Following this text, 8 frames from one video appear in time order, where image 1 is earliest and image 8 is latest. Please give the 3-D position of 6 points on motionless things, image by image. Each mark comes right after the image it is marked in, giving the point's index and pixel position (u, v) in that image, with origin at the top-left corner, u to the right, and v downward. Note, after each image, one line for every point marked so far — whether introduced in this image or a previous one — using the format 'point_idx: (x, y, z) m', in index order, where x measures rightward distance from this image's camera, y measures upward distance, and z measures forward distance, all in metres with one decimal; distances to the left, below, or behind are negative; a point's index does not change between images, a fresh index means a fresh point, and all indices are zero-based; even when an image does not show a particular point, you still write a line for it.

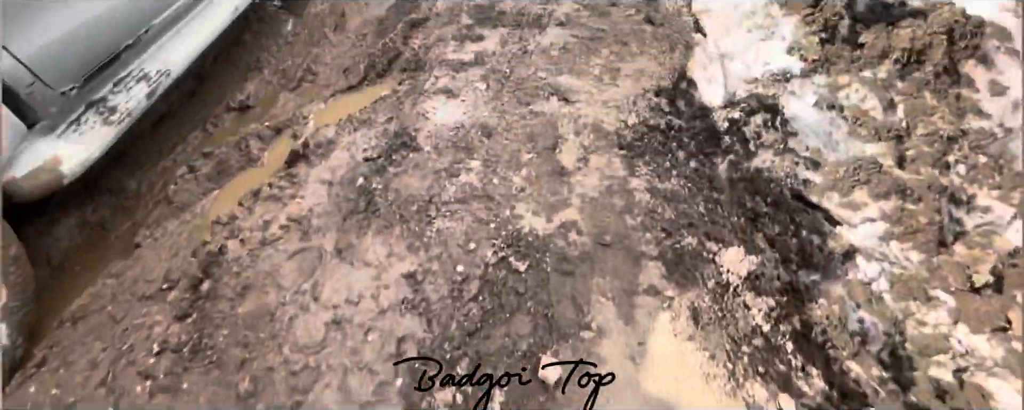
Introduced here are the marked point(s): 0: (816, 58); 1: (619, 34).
0: (+2.3, +1.1, +3.6) m
1: (+0.9, +1.4, +3.9) m
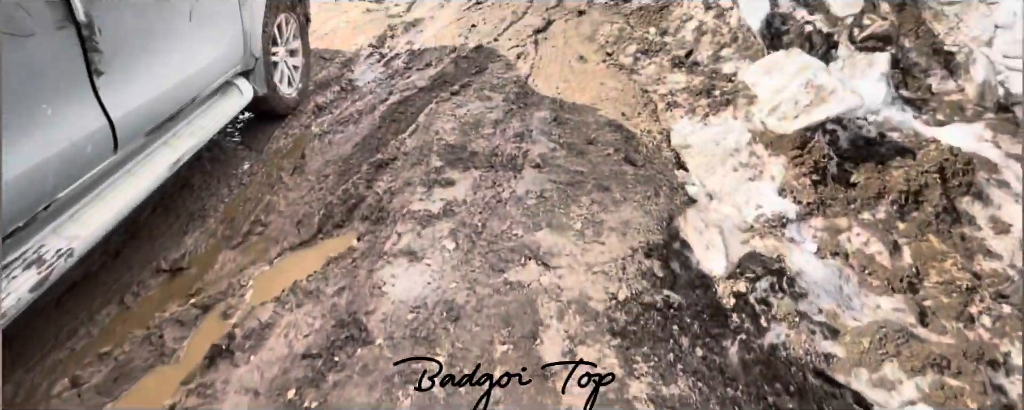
0: (+2.1, 0.0, +3.4) m
1: (+0.7, +0.2, +3.6) m
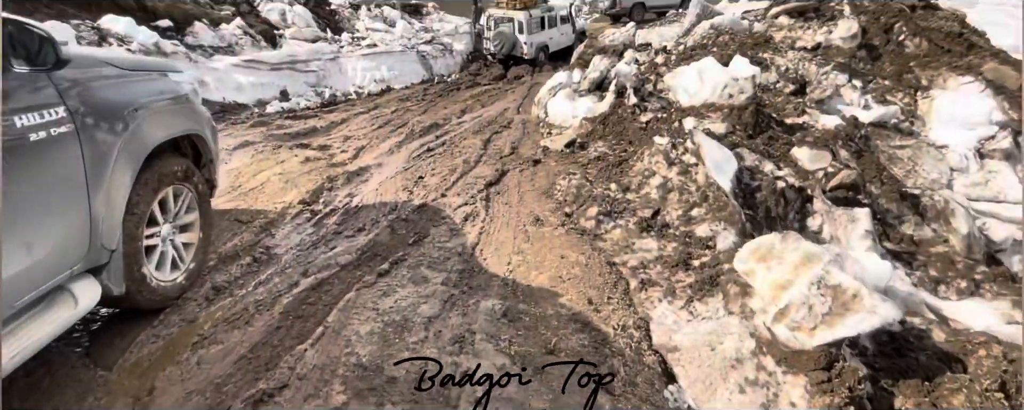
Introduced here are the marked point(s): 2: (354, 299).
0: (+1.8, -1.3, +2.4) m
1: (+0.3, -1.2, +2.6) m
2: (-1.3, -0.8, +3.9) m
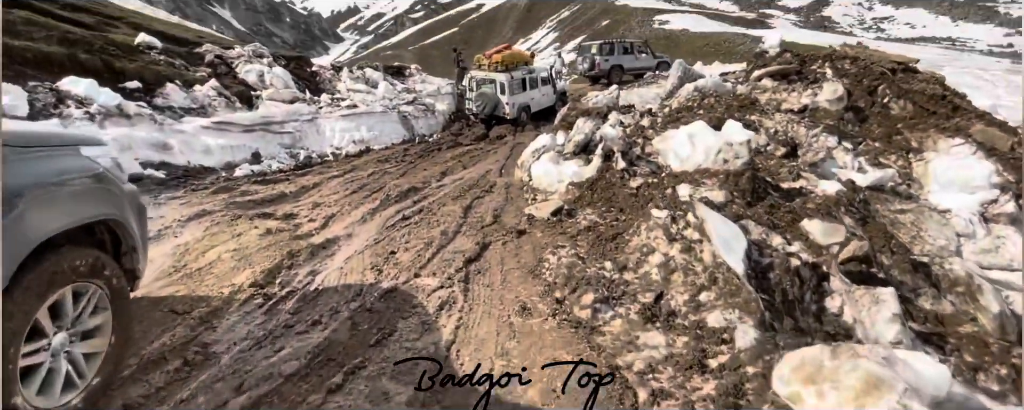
0: (+1.7, -1.7, +1.7) m
1: (+0.2, -1.7, +1.8) m
2: (-1.4, -1.4, +3.1) m
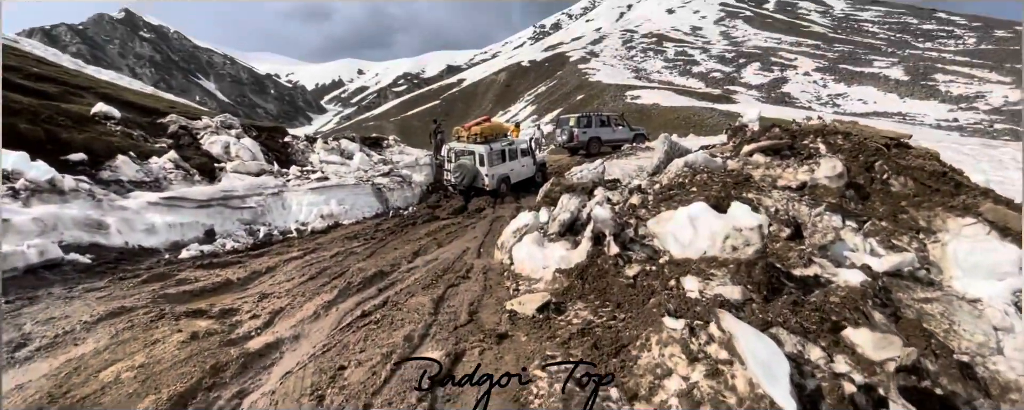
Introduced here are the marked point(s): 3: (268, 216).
0: (+1.7, -2.1, +0.5) m
1: (+0.2, -2.1, +0.6) m
2: (-1.5, -2.1, +1.8) m
3: (-7.4, -0.3, +14.4) m
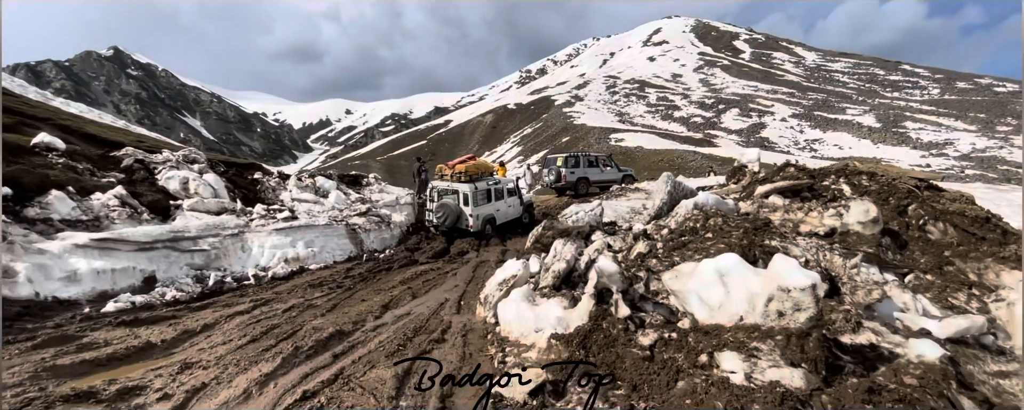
0: (+1.7, -2.2, -0.9) m
1: (+0.2, -2.2, -0.9) m
2: (-1.5, -2.2, +0.3) m
3: (-7.8, -1.5, +12.8) m
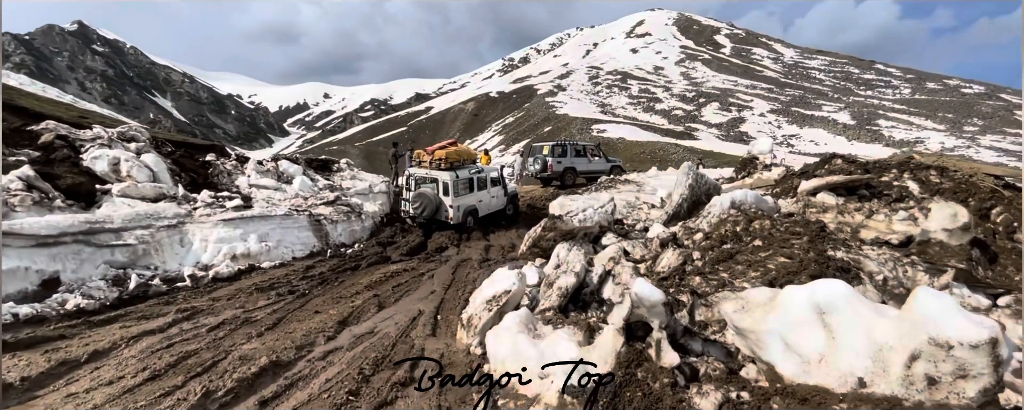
0: (+1.9, -2.4, -2.6) m
1: (+0.4, -2.3, -2.6) m
2: (-1.3, -2.3, -1.5) m
3: (-8.1, -1.2, +10.8) m
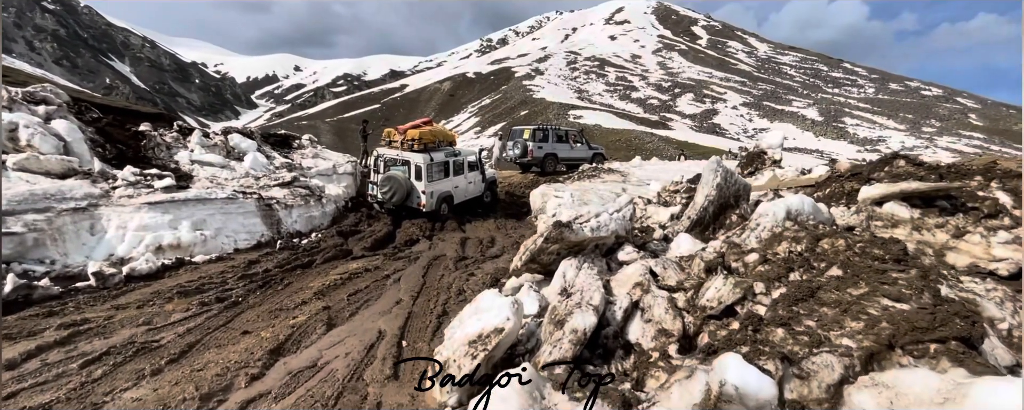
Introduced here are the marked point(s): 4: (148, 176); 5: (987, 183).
0: (+2.3, -2.8, -4.0) m
1: (+0.8, -2.7, -4.1) m
2: (-1.0, -2.5, -3.2) m
3: (-8.4, -0.8, +8.6) m
4: (-9.1, +0.7, +12.0) m
5: (+5.8, +0.3, +5.8) m
